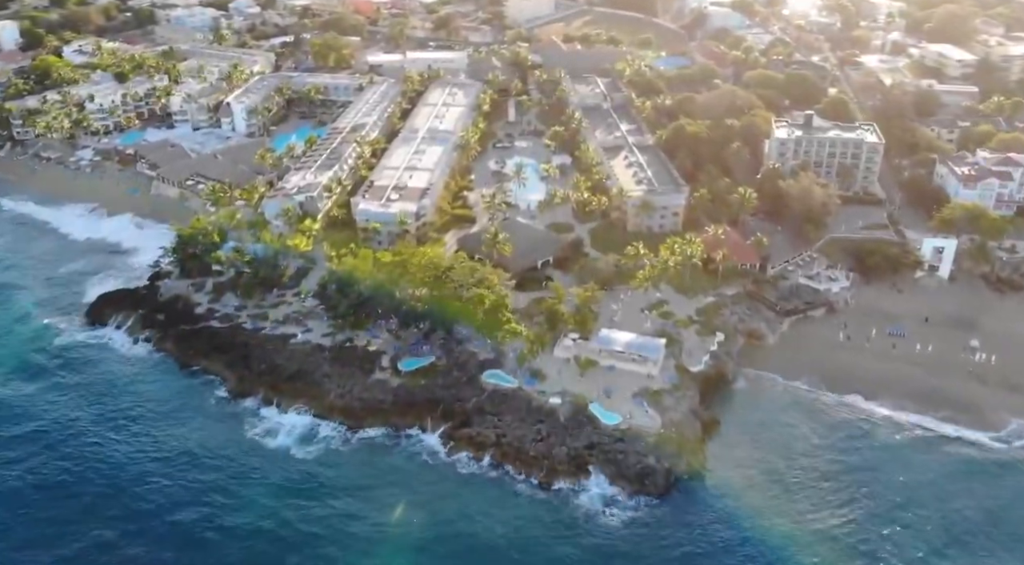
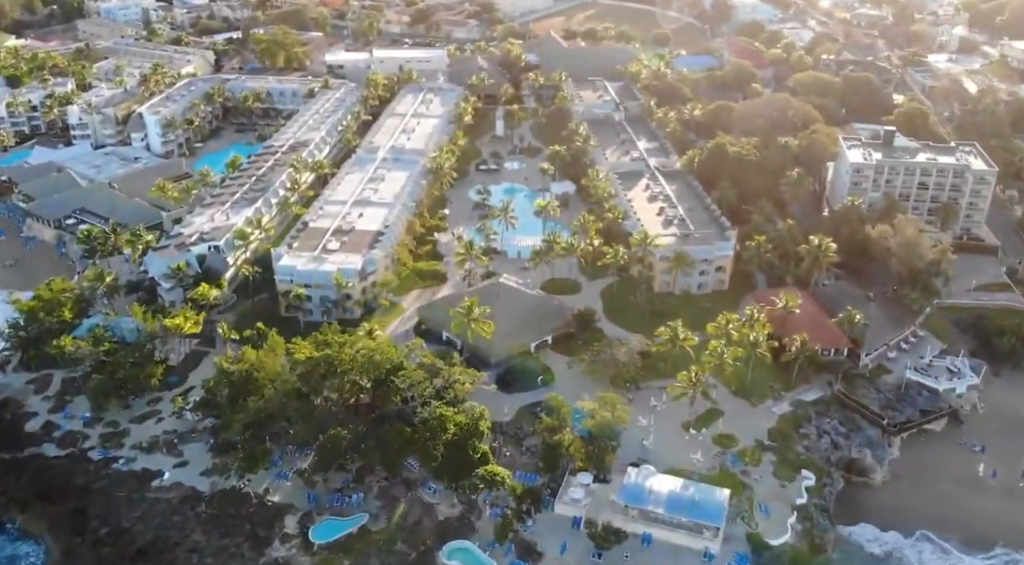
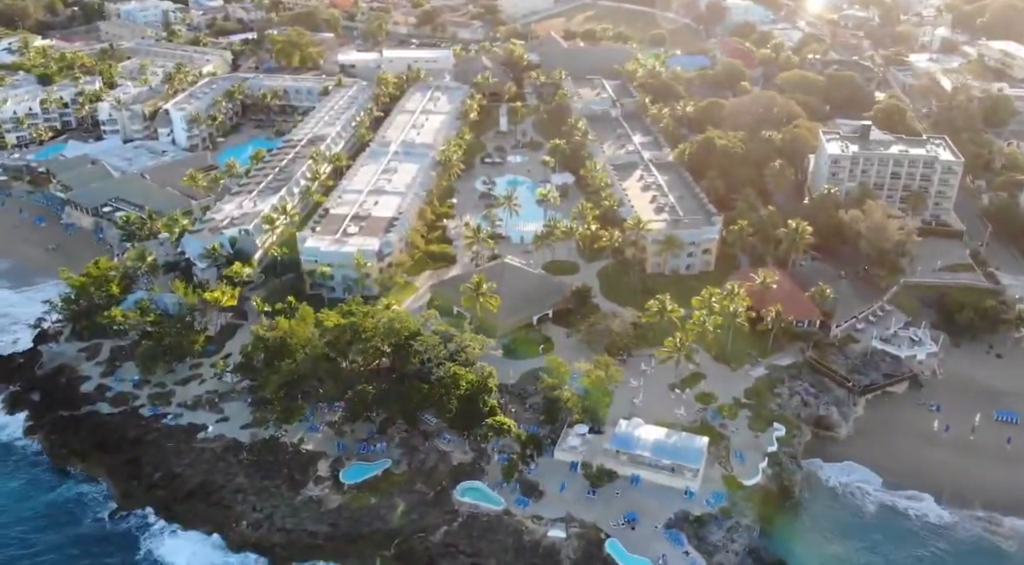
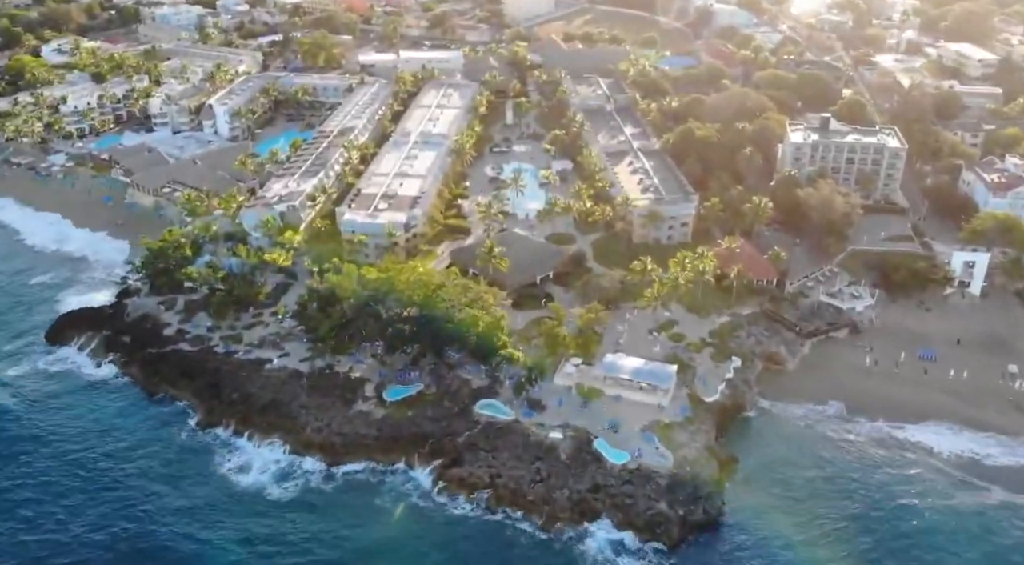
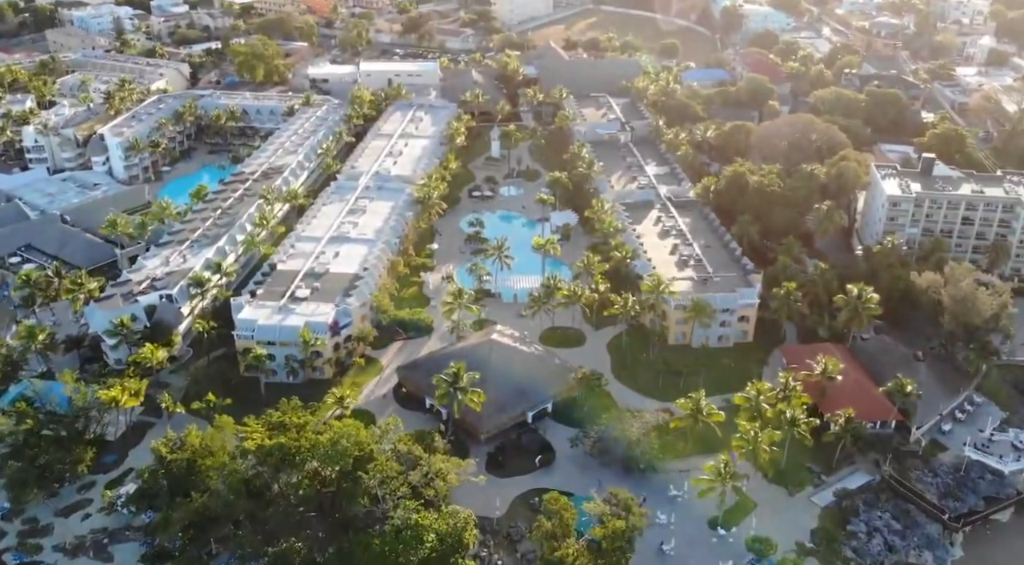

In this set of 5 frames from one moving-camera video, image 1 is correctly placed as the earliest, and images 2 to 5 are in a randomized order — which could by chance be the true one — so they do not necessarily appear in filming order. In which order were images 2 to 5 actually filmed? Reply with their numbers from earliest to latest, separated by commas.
4, 3, 2, 5
